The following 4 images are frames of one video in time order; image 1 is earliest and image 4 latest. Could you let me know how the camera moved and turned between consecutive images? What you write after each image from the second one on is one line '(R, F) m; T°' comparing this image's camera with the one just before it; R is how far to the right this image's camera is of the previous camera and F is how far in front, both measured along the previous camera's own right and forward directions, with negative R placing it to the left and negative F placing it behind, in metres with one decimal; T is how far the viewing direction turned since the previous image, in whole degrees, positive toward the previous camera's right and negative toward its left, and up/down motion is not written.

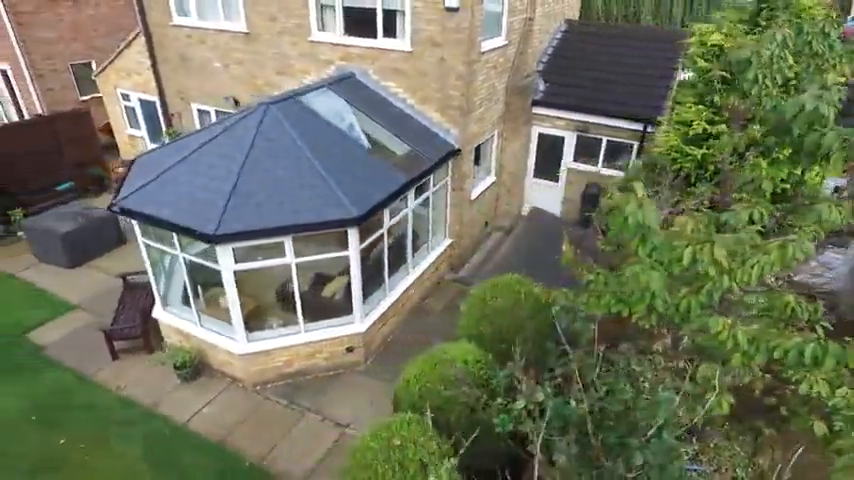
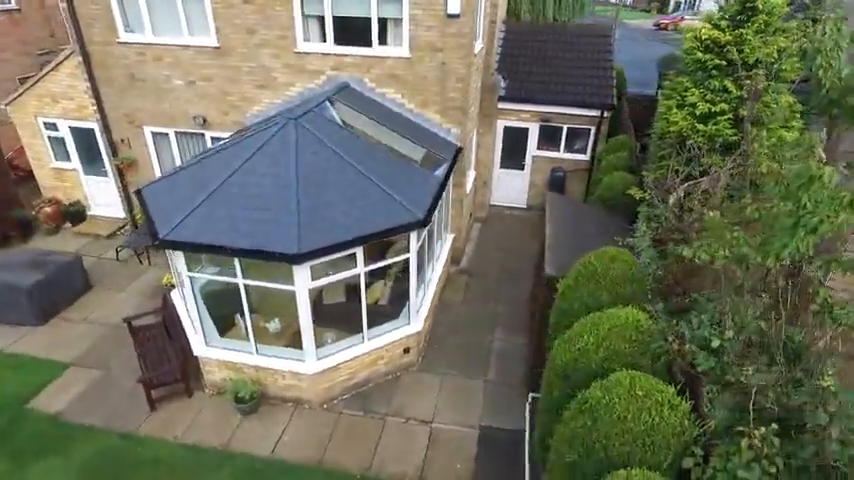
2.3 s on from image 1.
(-2.9, -0.1) m; +13°
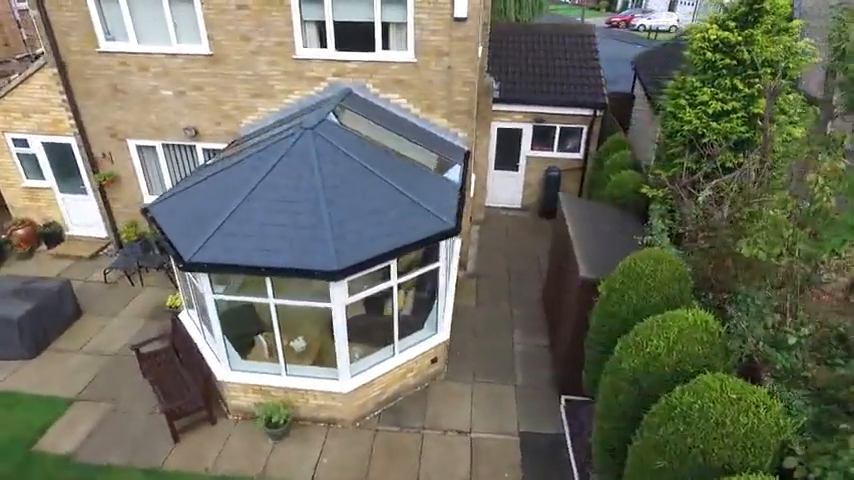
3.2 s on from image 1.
(-1.1, +0.2) m; +5°
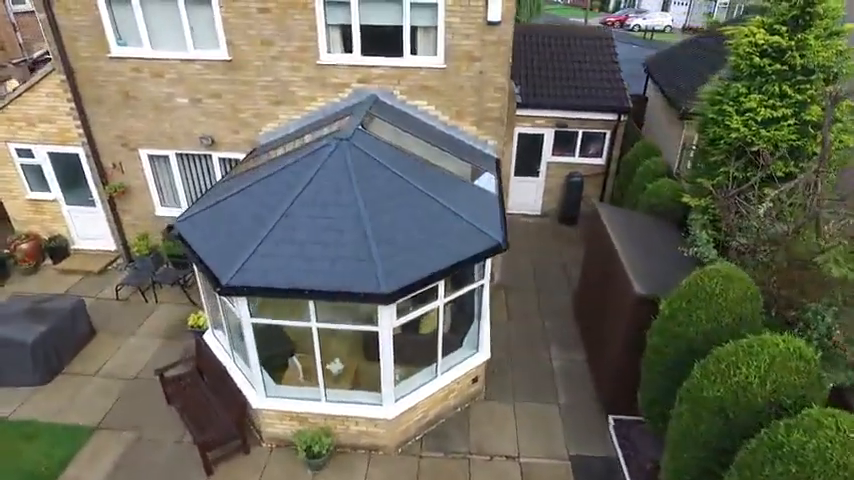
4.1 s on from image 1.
(-0.8, +0.4) m; +1°
